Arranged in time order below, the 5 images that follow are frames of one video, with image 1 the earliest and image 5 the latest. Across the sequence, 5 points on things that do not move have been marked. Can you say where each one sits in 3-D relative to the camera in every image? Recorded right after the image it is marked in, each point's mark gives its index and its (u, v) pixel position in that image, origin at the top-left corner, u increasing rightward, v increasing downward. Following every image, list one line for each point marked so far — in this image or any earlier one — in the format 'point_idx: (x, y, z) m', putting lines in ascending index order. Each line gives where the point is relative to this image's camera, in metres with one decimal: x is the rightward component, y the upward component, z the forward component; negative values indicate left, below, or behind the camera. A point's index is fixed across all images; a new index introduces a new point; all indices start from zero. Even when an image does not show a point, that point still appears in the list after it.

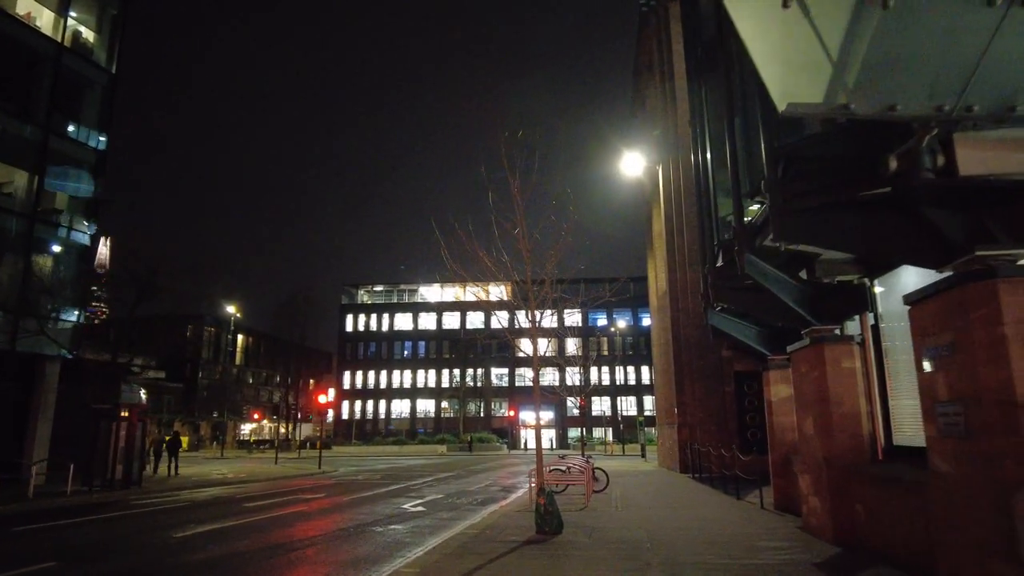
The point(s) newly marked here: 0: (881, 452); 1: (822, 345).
0: (+5.2, -2.3, +9.2) m
1: (+4.5, -0.8, +9.5) m
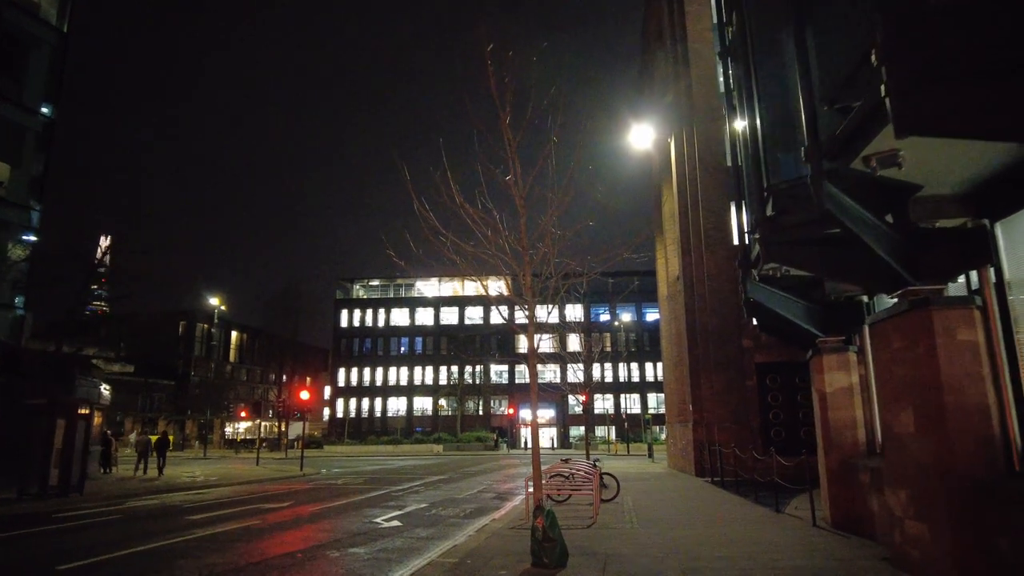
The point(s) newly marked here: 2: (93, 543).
0: (+5.0, -1.7, +6.5) m
1: (+4.3, -0.2, +6.8) m
2: (-8.6, -5.2, +13.5) m
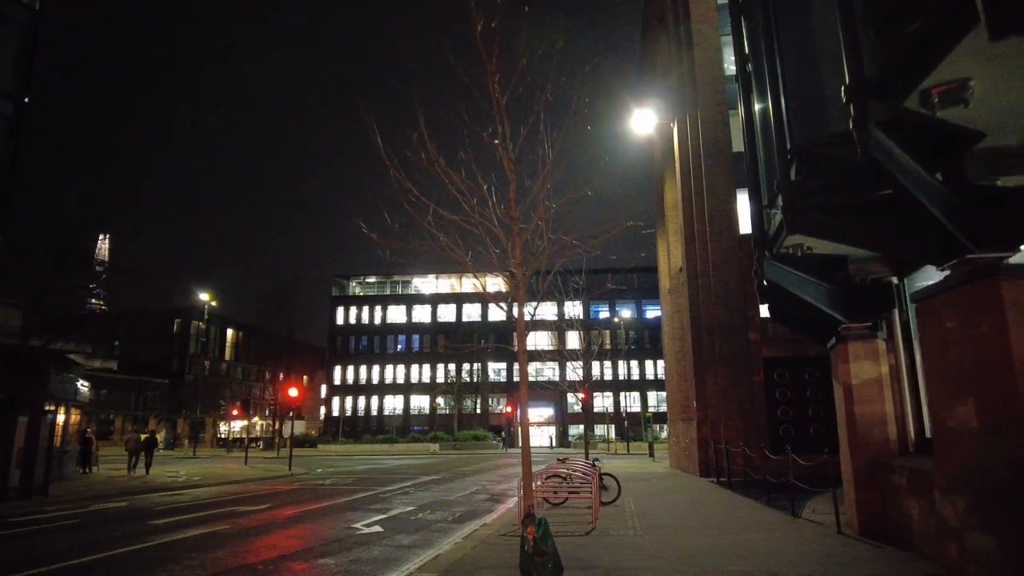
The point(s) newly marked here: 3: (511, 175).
0: (+4.9, -1.4, +5.4) m
1: (+4.2, +0.1, +5.7) m
2: (-8.8, -4.9, +12.4) m
3: (0.0, +1.6, +9.5) m
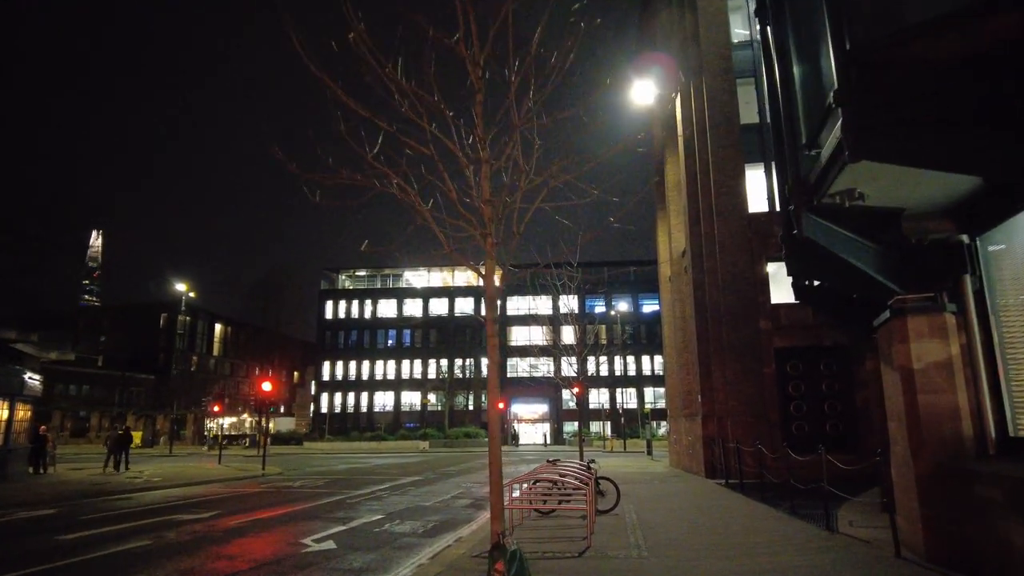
0: (+4.6, -1.0, +3.4) m
1: (+3.9, +0.5, +3.7) m
2: (-9.1, -4.4, +10.3) m
3: (-0.3, +2.1, +7.4) m
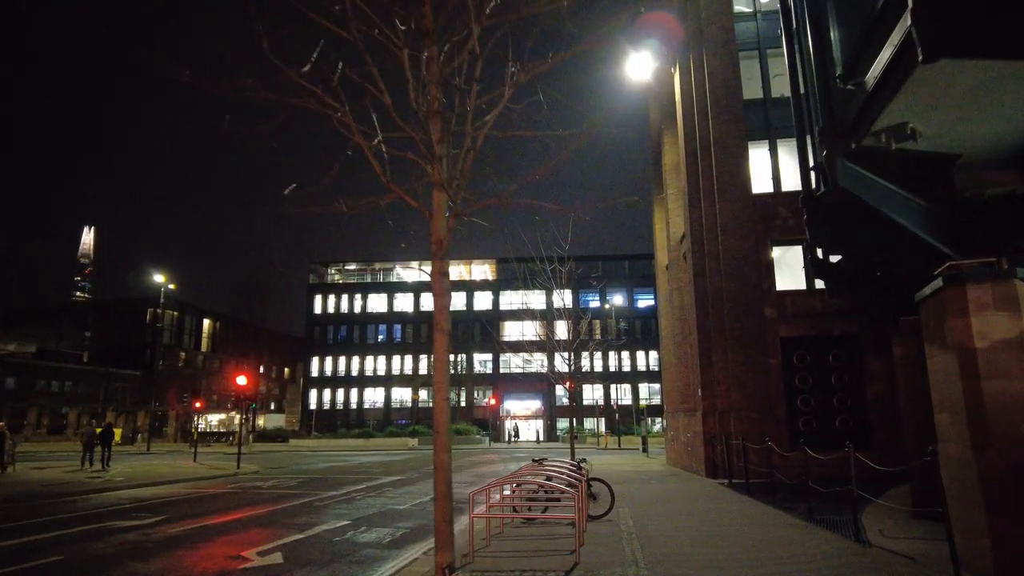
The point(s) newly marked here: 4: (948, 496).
0: (+4.3, -0.6, +1.9) m
1: (+3.6, +0.9, +2.2) m
2: (-9.4, -4.0, +8.7) m
3: (-0.6, +2.5, +5.9) m
4: (+4.6, -2.2, +6.9) m
